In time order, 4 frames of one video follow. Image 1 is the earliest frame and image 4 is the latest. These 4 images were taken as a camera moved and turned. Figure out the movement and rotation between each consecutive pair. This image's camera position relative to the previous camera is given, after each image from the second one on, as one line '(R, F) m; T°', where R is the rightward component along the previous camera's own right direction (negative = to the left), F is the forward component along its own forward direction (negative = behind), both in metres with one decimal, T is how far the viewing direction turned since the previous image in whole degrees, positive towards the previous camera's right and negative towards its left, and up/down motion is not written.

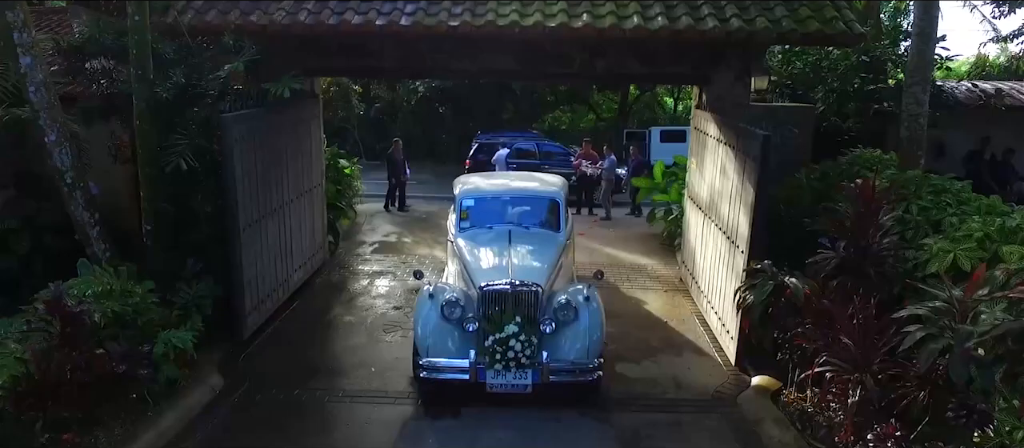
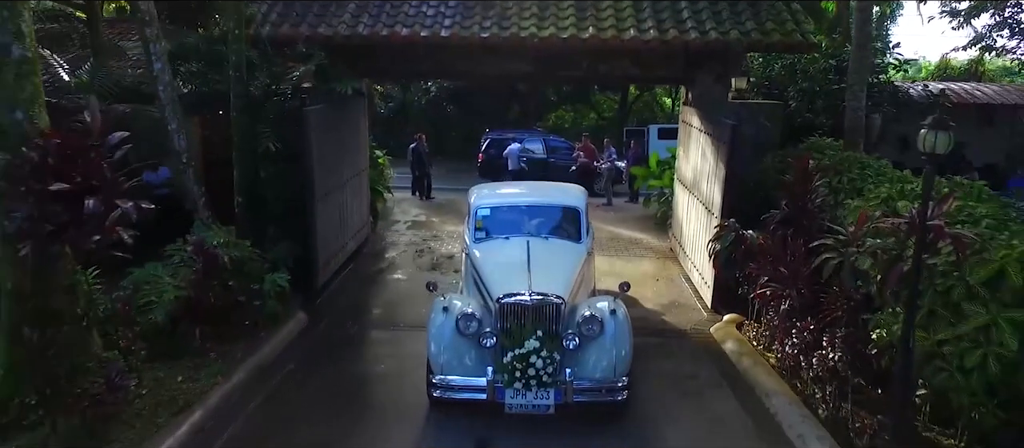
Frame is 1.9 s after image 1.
(-0.3, -1.6) m; 0°
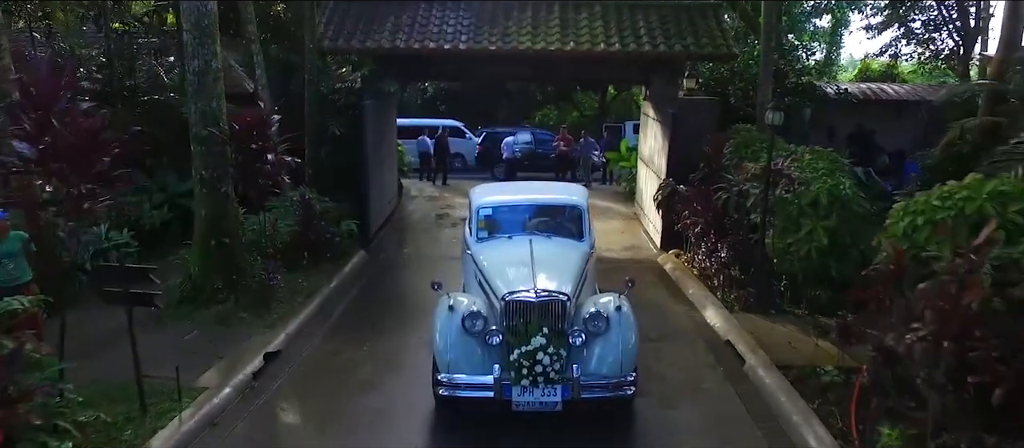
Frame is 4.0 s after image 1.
(-0.3, -2.8) m; +1°
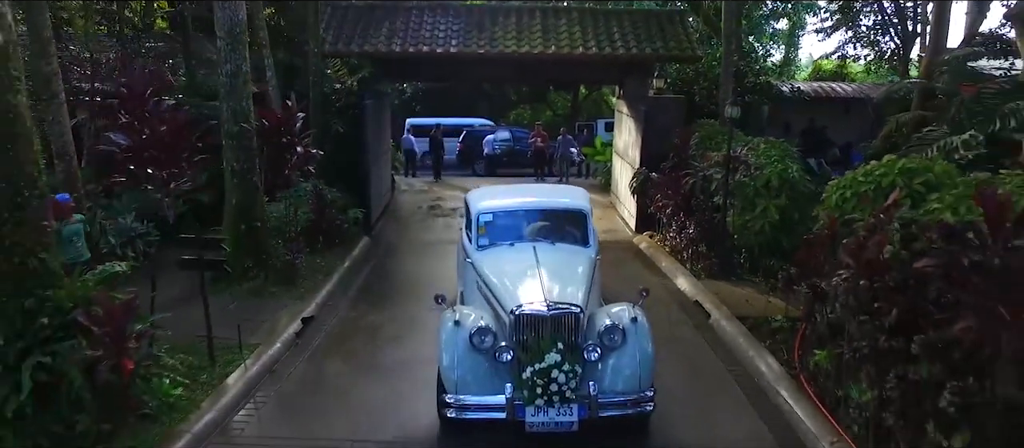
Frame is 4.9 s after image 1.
(-0.4, -1.1) m; +3°
